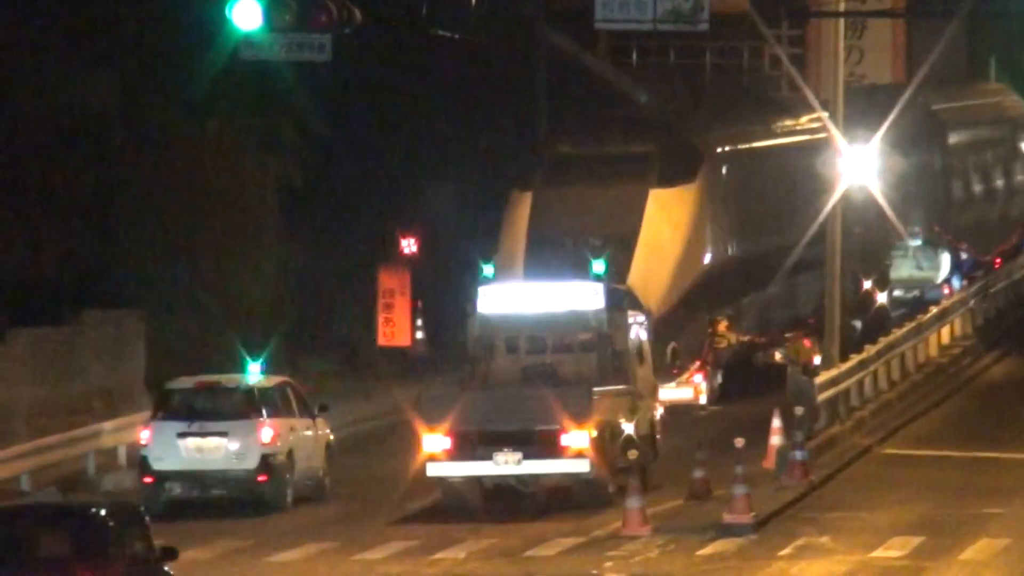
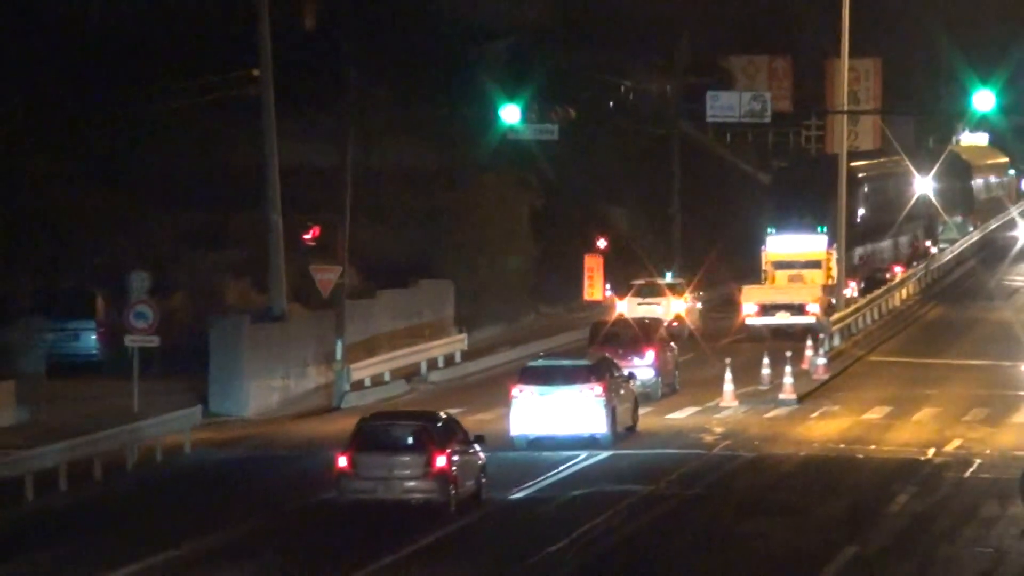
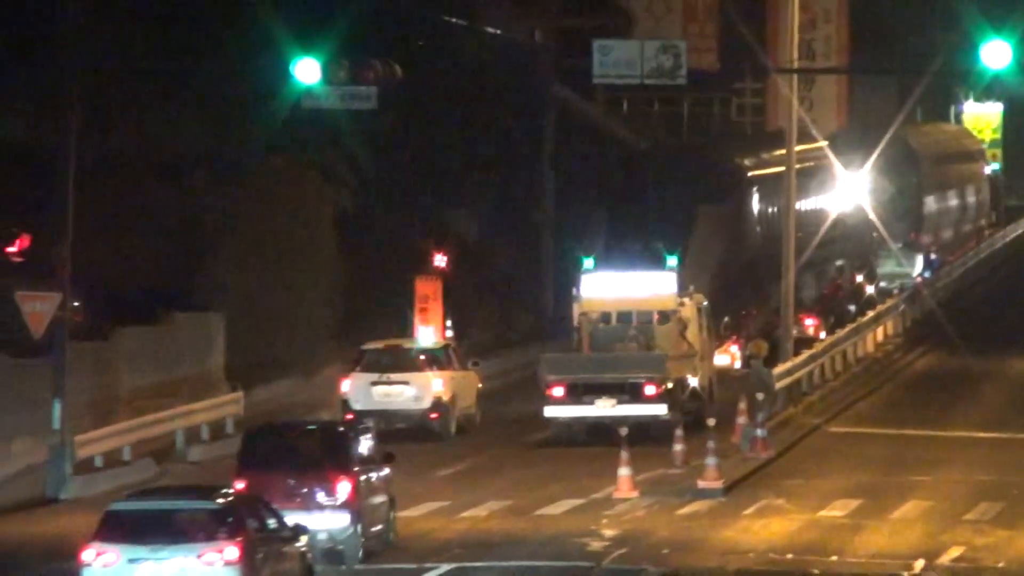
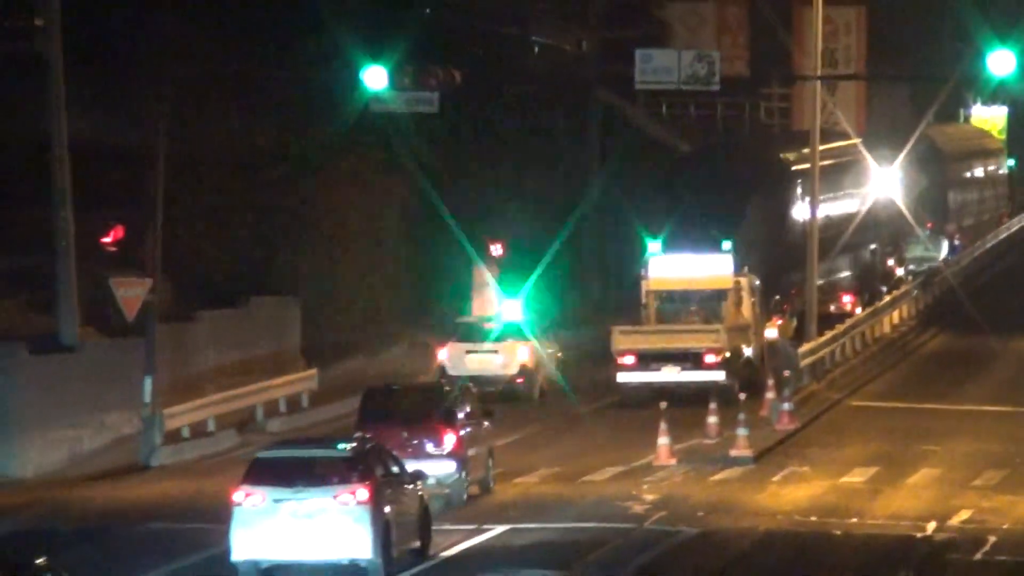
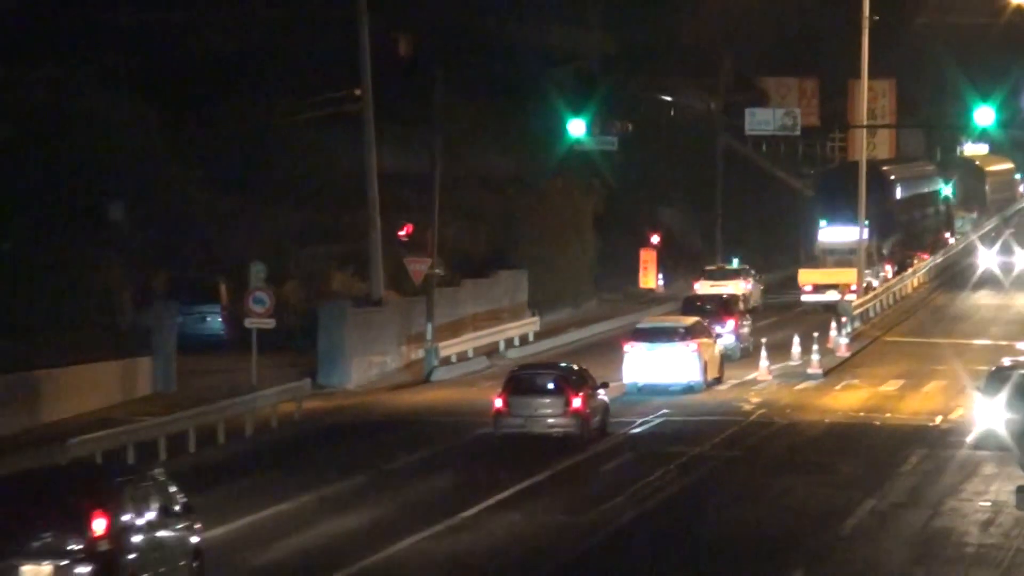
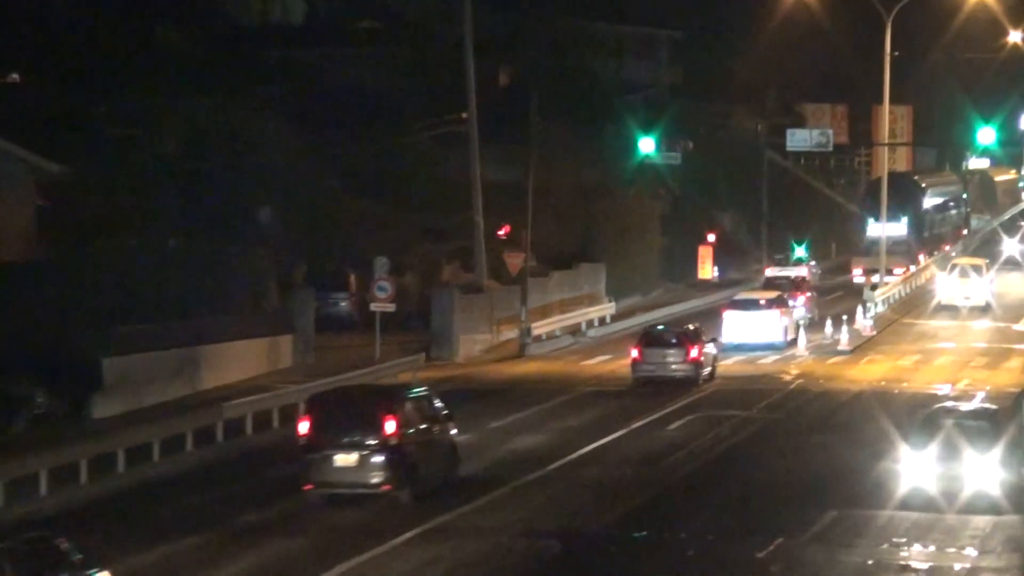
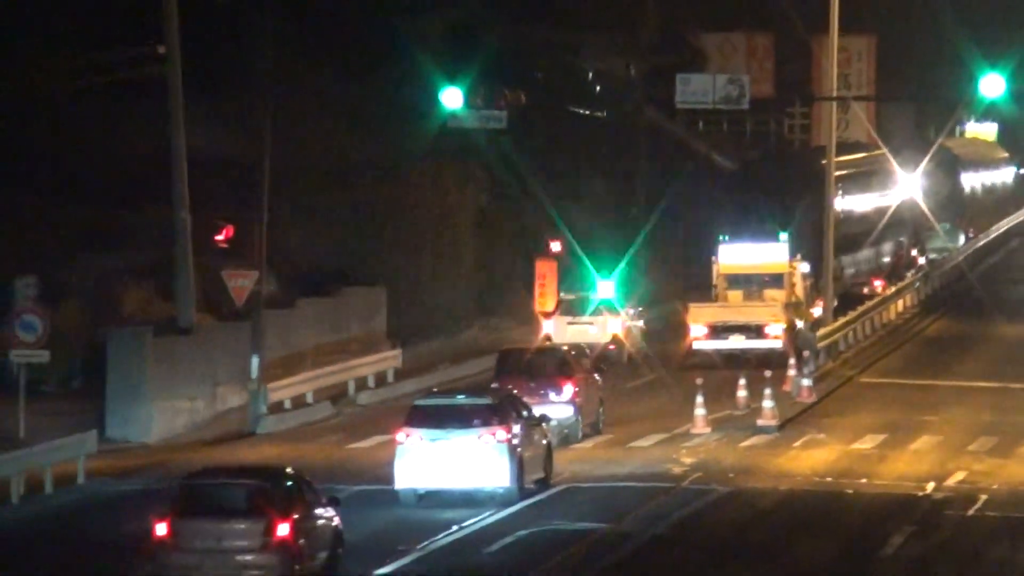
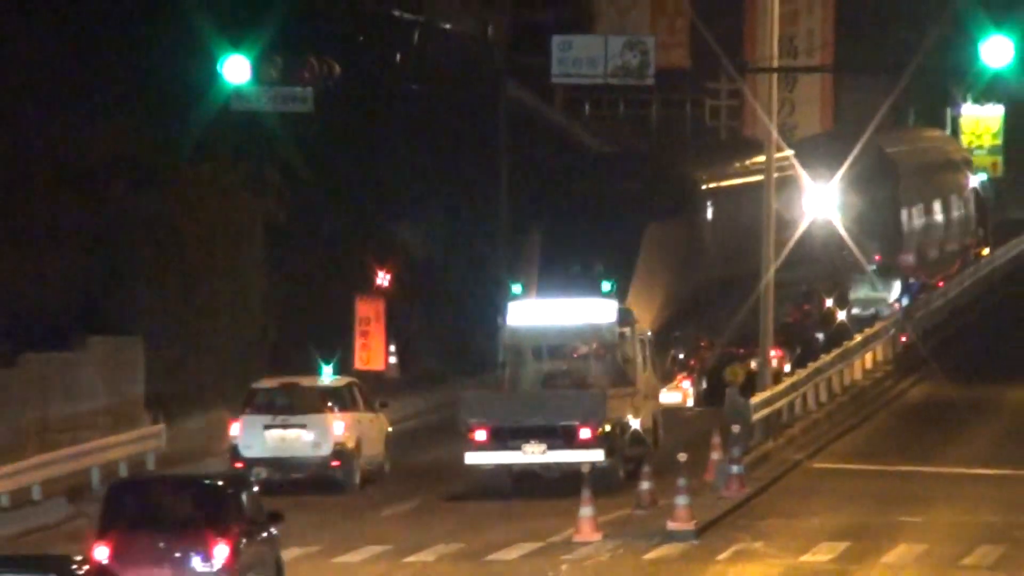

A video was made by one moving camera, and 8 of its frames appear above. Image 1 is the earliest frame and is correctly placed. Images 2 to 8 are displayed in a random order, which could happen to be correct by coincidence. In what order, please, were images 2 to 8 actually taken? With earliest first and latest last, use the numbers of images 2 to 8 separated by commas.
8, 3, 4, 7, 2, 5, 6
